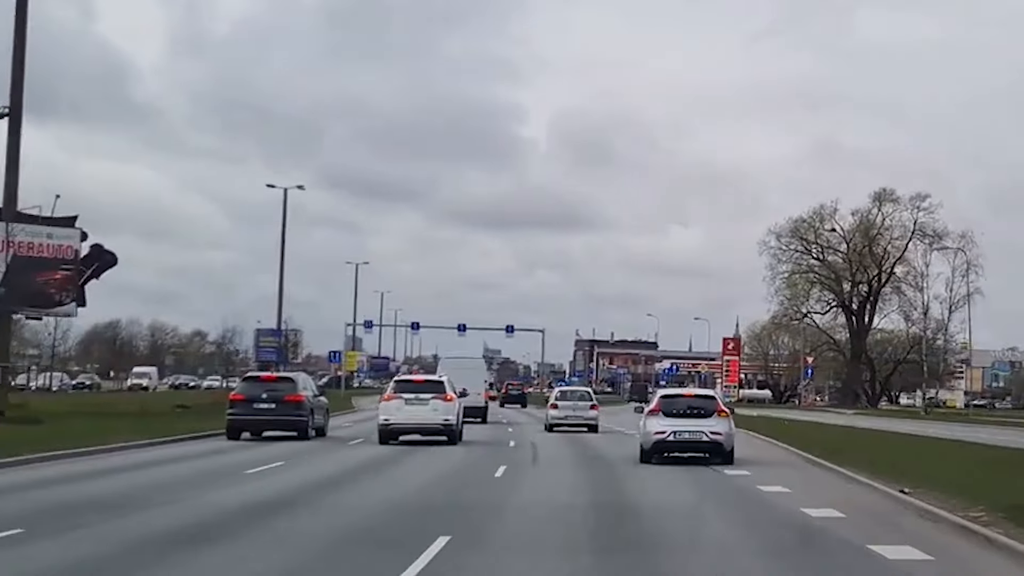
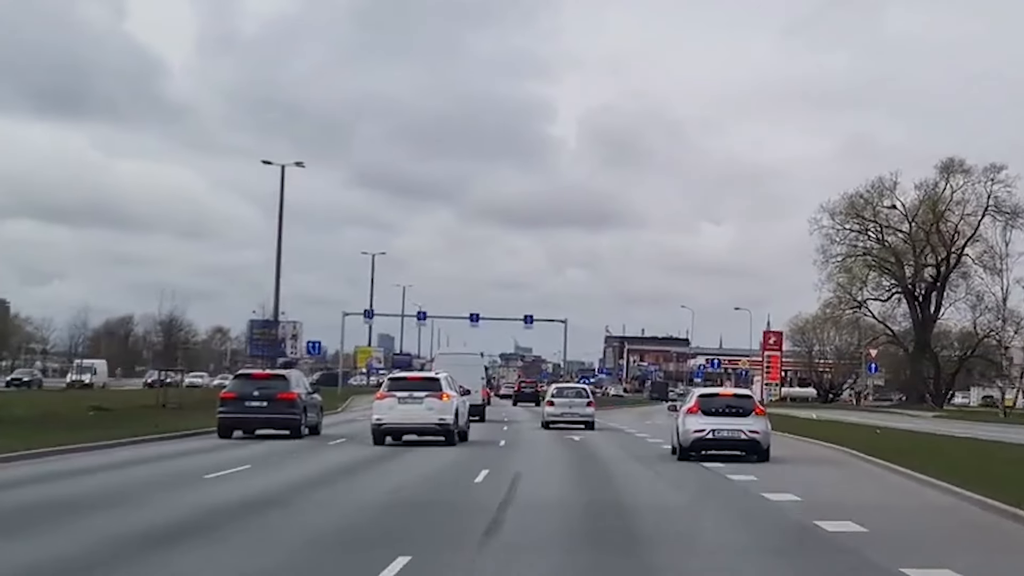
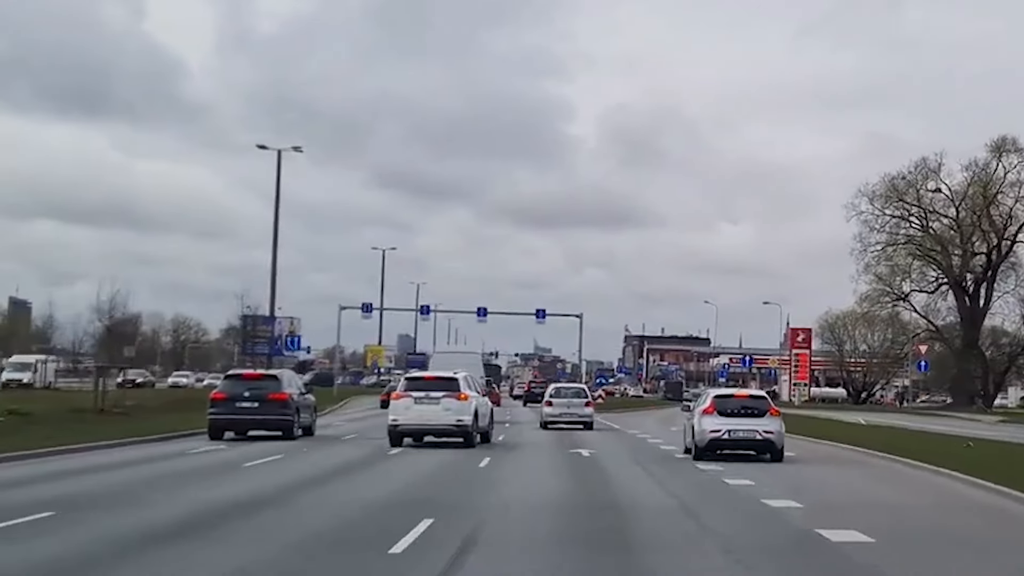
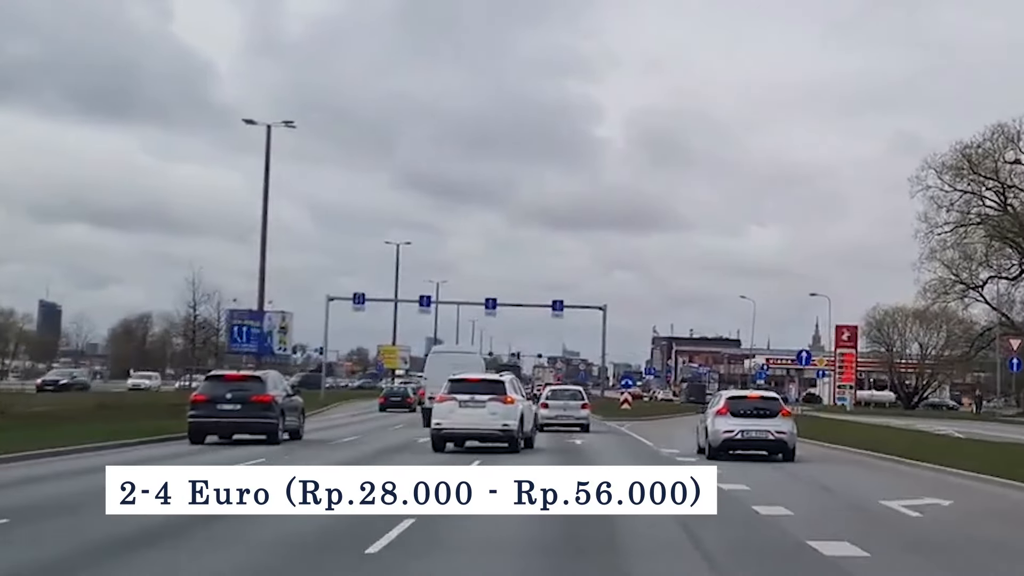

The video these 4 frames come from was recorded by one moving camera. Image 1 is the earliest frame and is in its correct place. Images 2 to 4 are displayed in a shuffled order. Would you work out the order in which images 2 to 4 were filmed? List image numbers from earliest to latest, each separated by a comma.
2, 3, 4
